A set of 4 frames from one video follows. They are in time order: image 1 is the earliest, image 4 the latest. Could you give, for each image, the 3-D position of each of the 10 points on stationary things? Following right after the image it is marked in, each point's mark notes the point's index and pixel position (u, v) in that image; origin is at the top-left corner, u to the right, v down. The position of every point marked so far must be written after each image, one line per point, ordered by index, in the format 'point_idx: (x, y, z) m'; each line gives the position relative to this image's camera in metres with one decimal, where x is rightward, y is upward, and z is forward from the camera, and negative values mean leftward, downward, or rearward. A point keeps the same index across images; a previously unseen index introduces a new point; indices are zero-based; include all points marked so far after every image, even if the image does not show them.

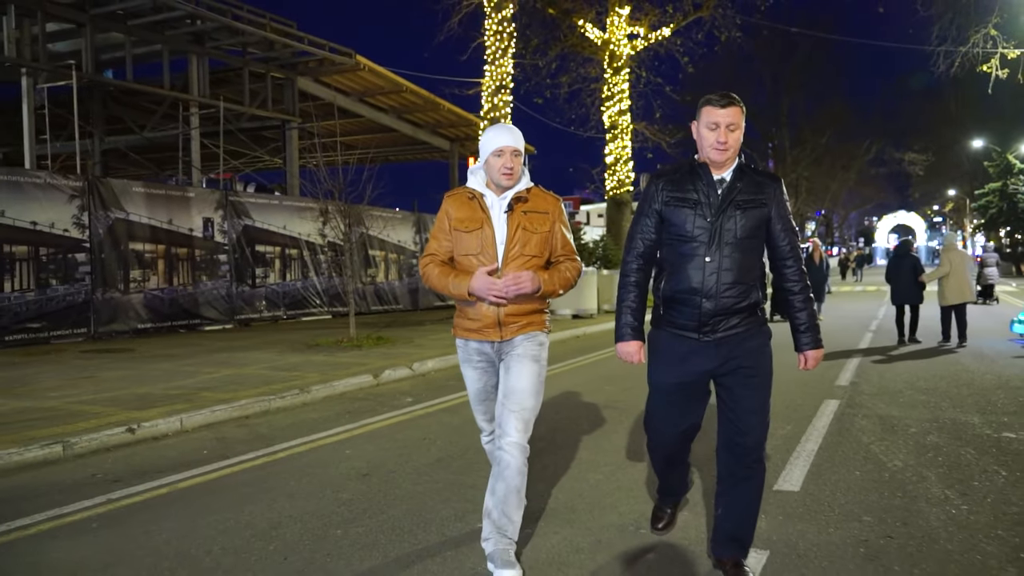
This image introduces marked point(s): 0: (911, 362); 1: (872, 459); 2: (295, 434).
0: (+5.3, -0.9, +11.2) m
1: (+2.4, -1.2, +5.7) m
2: (-1.9, -1.3, +7.5) m
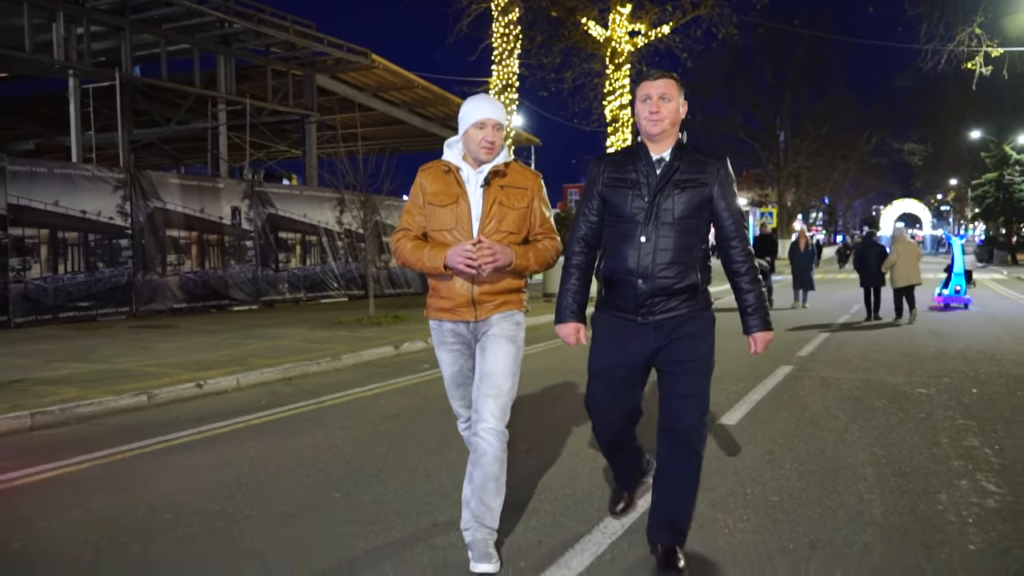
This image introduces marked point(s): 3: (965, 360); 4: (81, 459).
0: (+5.4, -0.7, +12.6) m
1: (+2.4, -1.0, +7.2) m
2: (-1.9, -1.1, +9.0) m
3: (+5.5, -0.9, +10.1) m
4: (-3.0, -1.2, +5.9) m
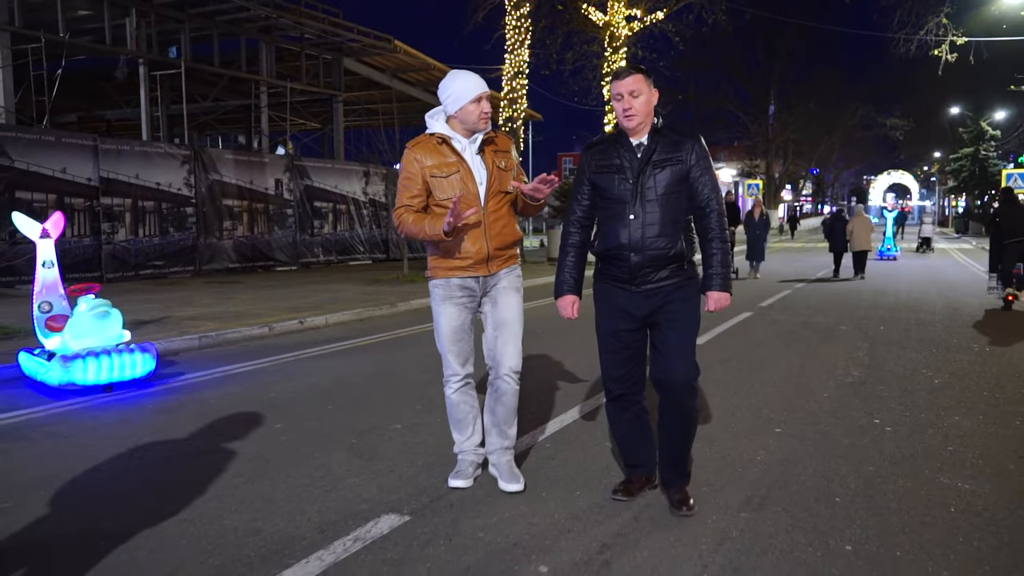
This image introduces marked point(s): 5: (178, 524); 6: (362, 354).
0: (+5.7, -0.1, +15.5) m
1: (+2.8, -0.6, +10.0) m
2: (-1.6, -0.5, +11.8) m
3: (+5.8, -0.3, +13.0) m
4: (-2.6, -0.8, +8.7) m
5: (-1.5, -1.1, +3.8) m
6: (-1.6, -0.7, +9.2) m
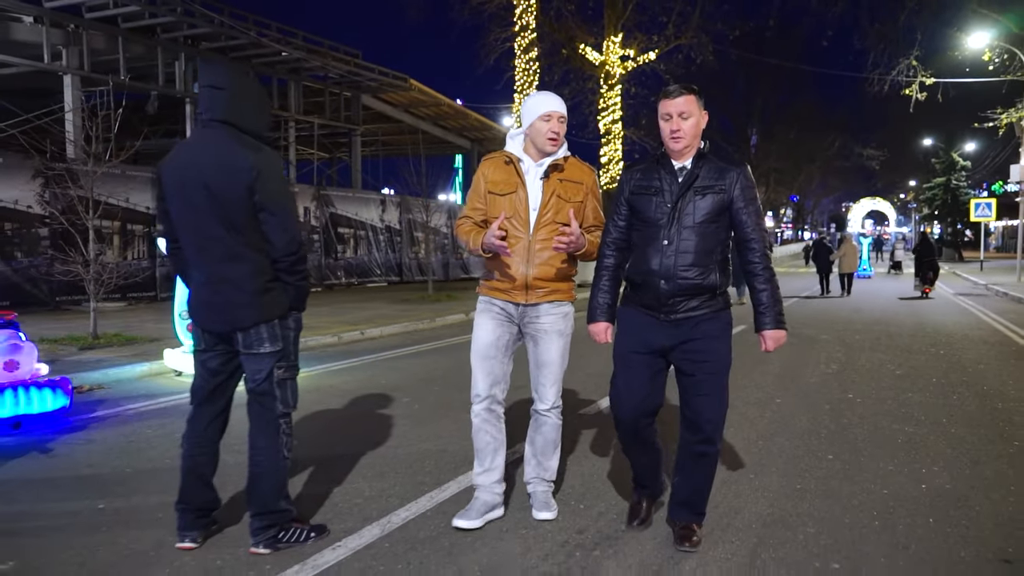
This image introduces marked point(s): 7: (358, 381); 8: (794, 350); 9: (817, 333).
0: (+6.1, -0.5, +17.6) m
1: (+3.3, -0.8, +12.0) m
2: (-1.1, -0.8, +13.8) m
3: (+6.3, -0.6, +15.1) m
4: (-2.1, -0.9, +10.6) m
5: (-0.8, -1.1, +5.7) m
6: (-1.1, -0.9, +11.1) m
7: (-1.6, -1.0, +8.8) m
8: (+3.7, -0.8, +11.2) m
9: (+4.8, -0.7, +13.3) m
